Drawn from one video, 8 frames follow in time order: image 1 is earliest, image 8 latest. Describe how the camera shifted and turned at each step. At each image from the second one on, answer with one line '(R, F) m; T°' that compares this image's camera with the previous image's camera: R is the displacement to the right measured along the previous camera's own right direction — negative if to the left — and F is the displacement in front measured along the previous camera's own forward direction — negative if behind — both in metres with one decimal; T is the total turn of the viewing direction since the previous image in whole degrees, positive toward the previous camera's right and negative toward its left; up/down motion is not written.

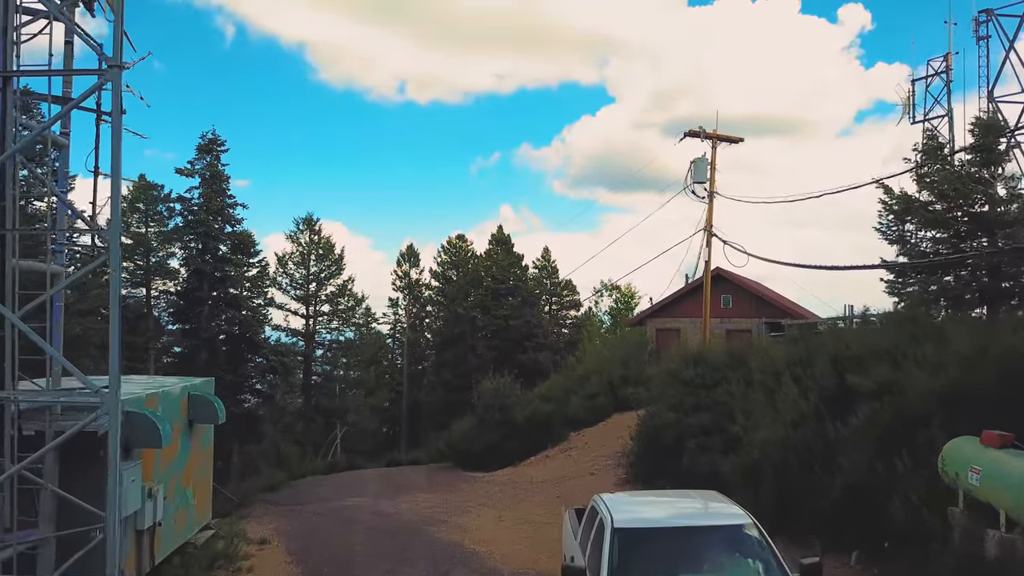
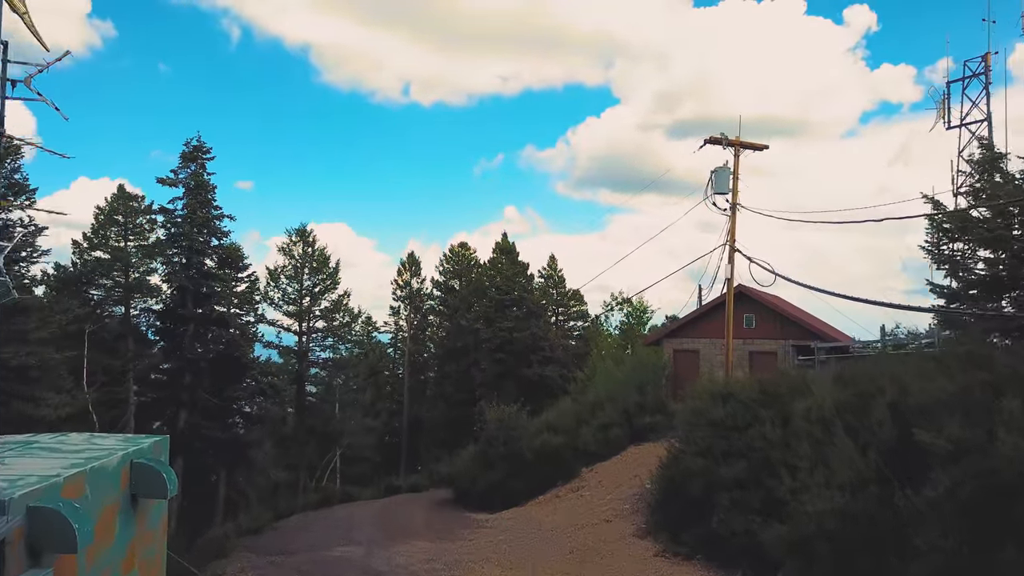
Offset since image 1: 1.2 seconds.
(-0.1, +2.3) m; 0°
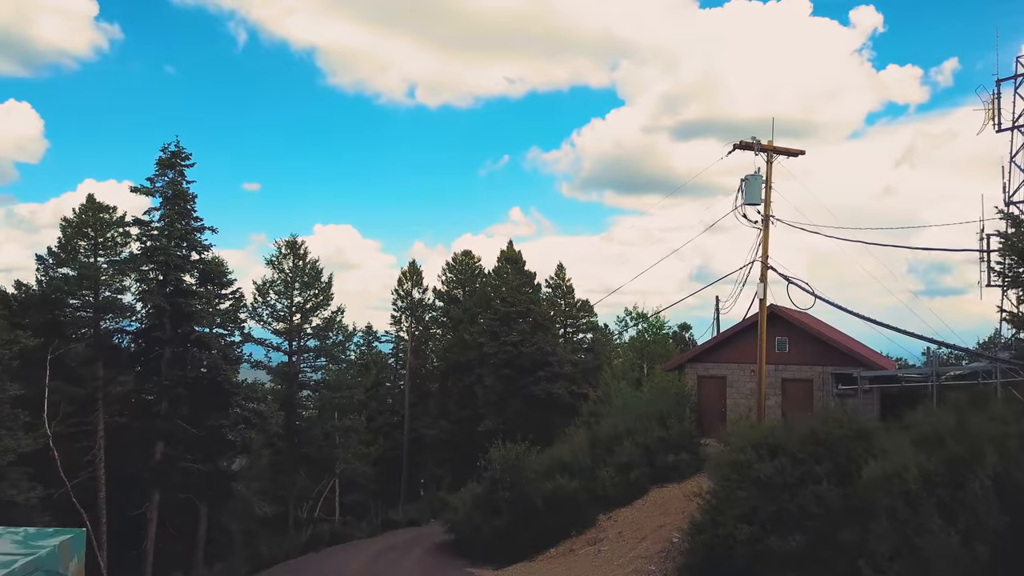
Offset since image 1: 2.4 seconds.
(-0.1, +2.8) m; 0°
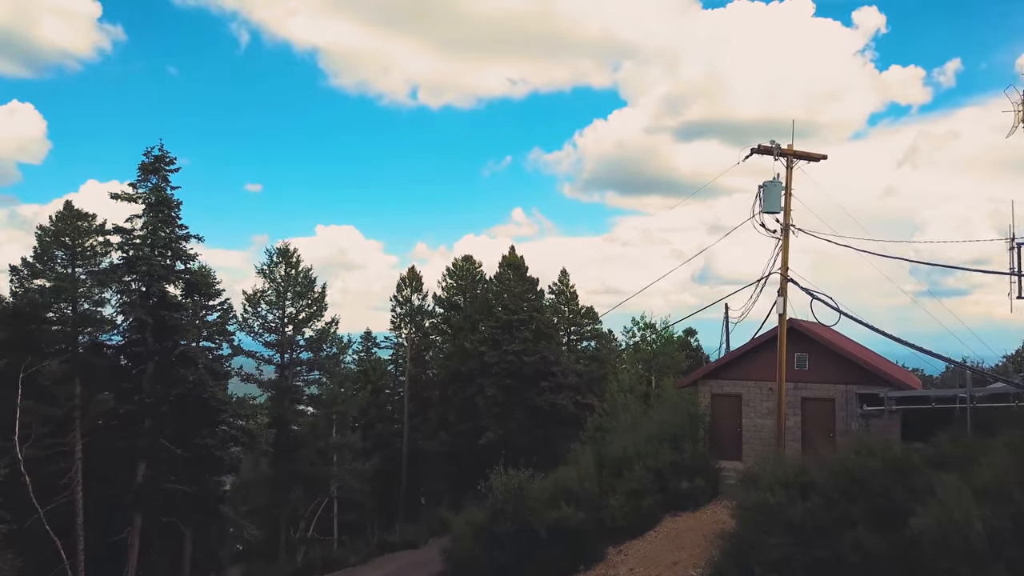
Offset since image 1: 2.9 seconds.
(0.0, +1.6) m; 0°
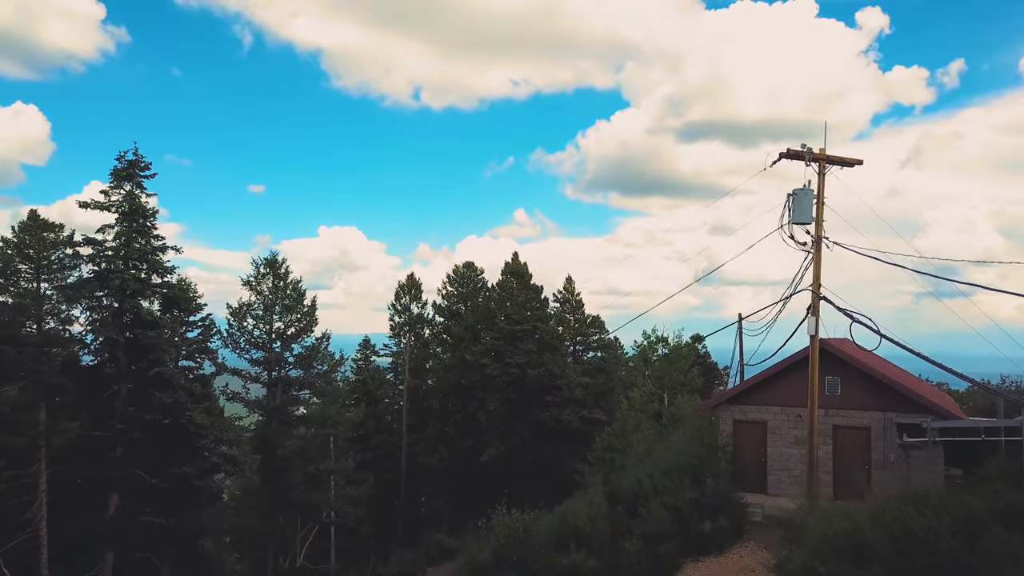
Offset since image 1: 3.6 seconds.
(0.0, +2.2) m; 0°
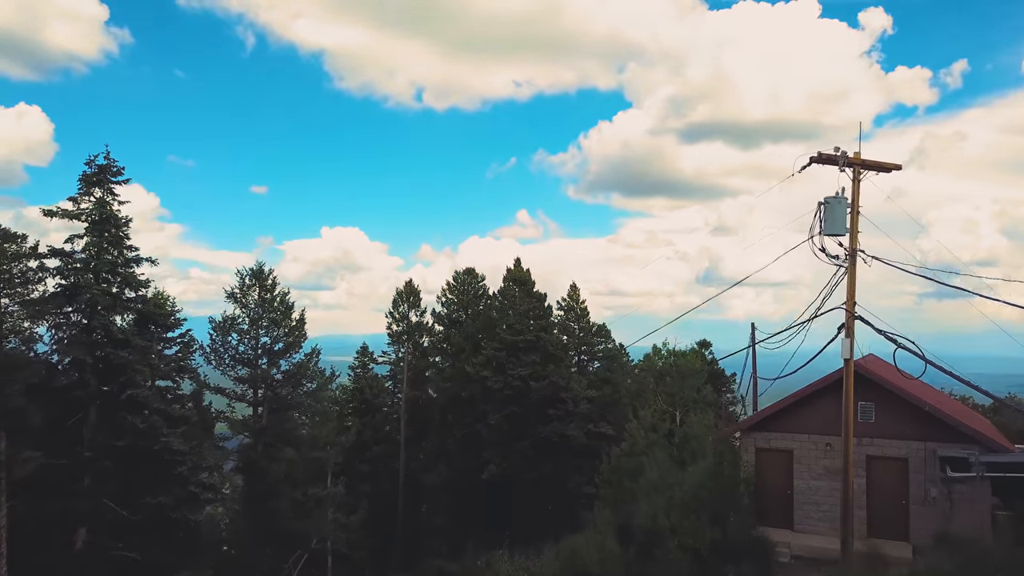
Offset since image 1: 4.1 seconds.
(0.0, +2.0) m; 0°
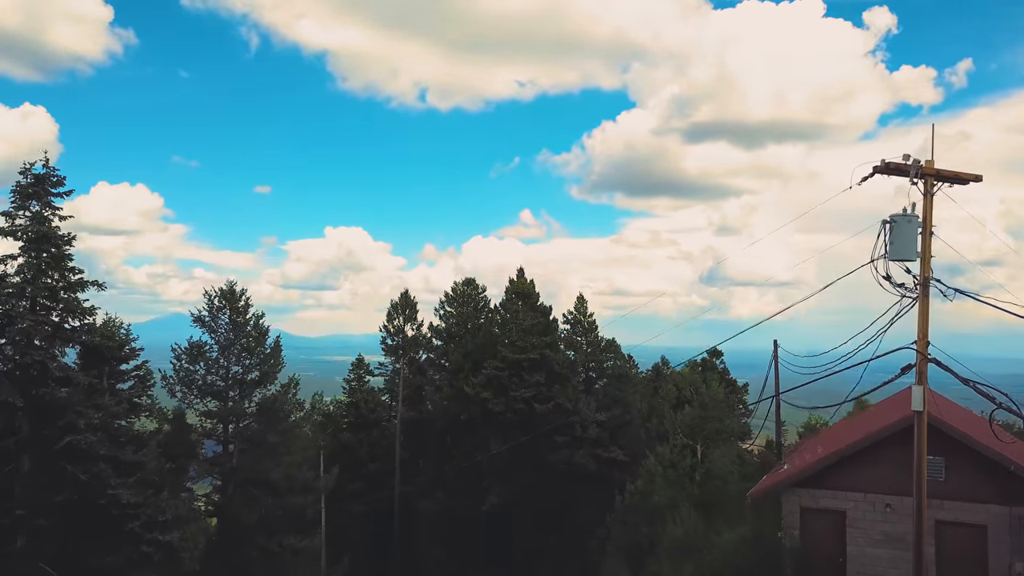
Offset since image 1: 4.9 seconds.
(0.0, +3.3) m; 0°
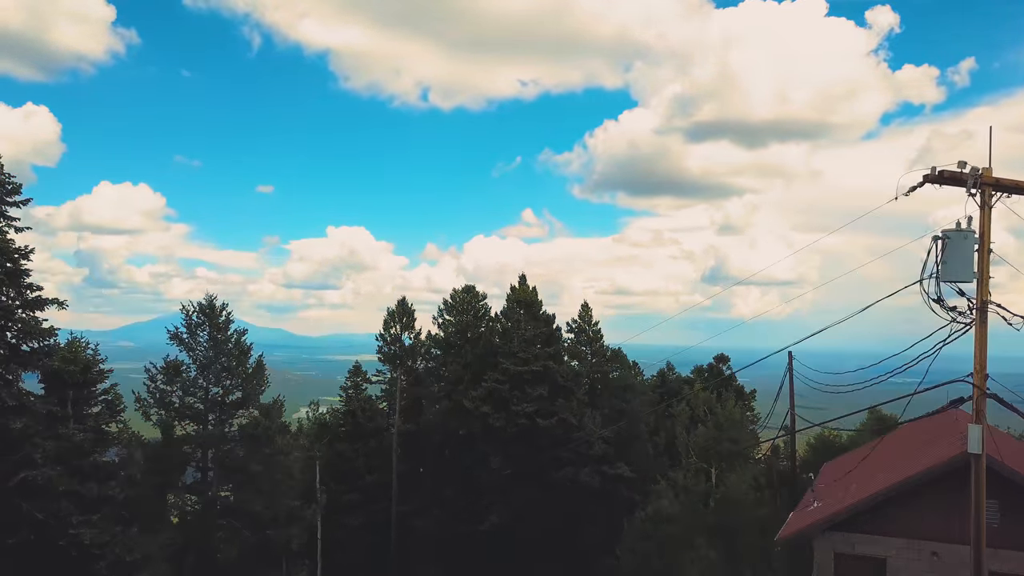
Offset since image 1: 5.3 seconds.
(0.0, +1.9) m; 0°
